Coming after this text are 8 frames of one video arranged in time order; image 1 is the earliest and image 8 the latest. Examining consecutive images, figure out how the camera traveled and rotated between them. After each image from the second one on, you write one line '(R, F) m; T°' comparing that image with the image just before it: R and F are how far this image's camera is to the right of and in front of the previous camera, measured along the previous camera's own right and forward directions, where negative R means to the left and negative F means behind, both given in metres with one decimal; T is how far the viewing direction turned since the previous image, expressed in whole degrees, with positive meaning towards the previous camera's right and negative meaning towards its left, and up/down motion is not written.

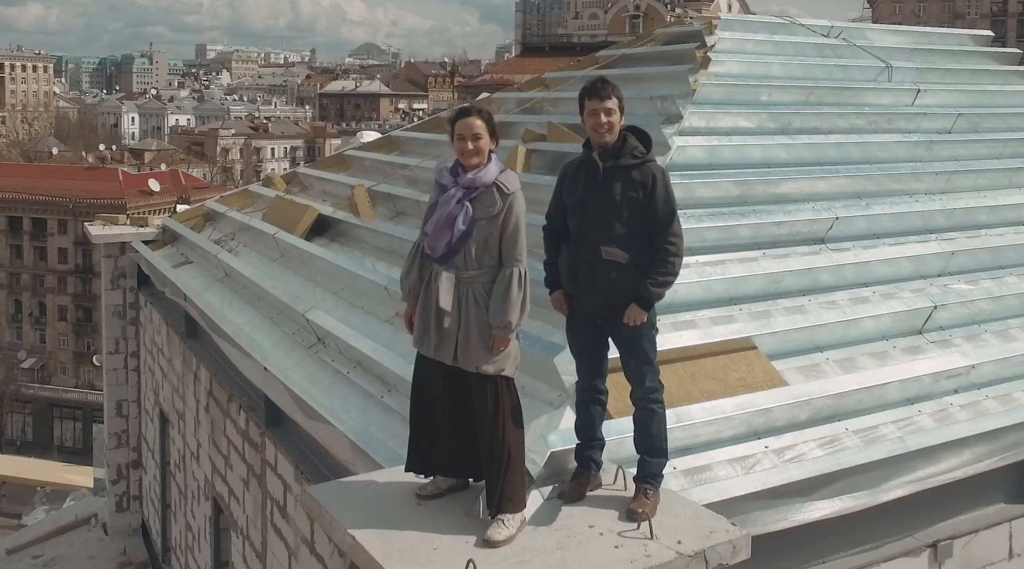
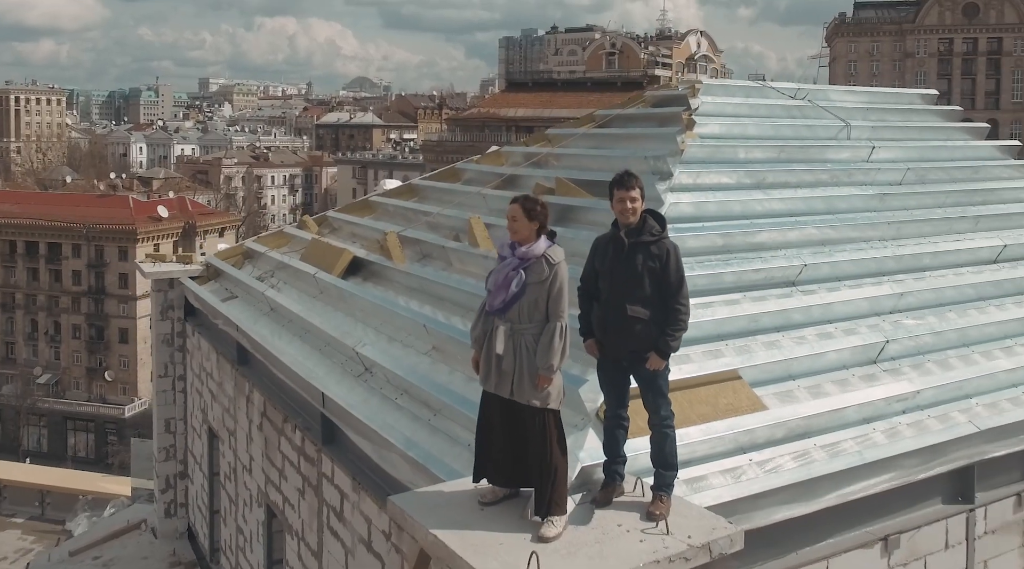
(-0.4, -1.4) m; +1°
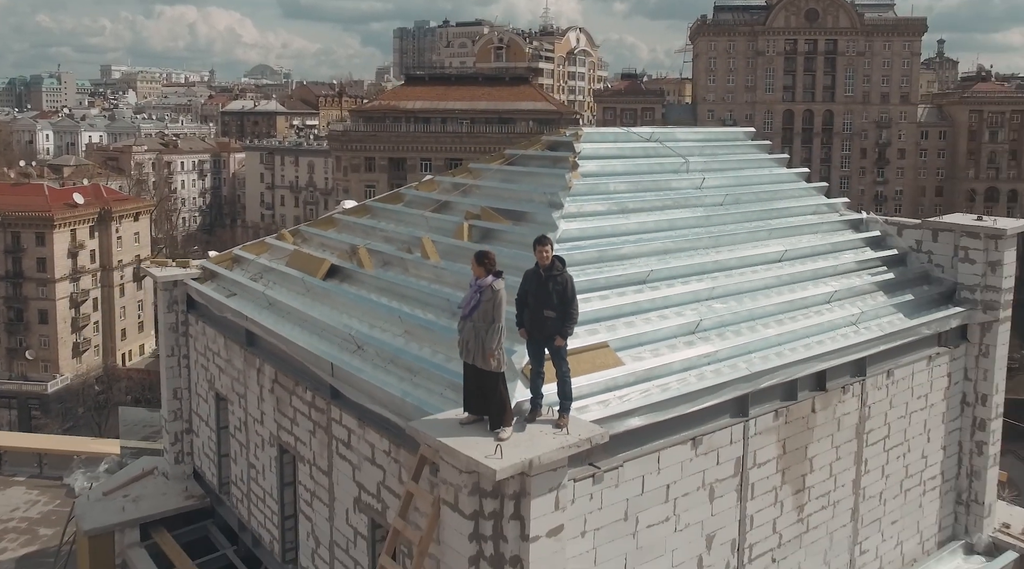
(-1.0, -4.4) m; +7°
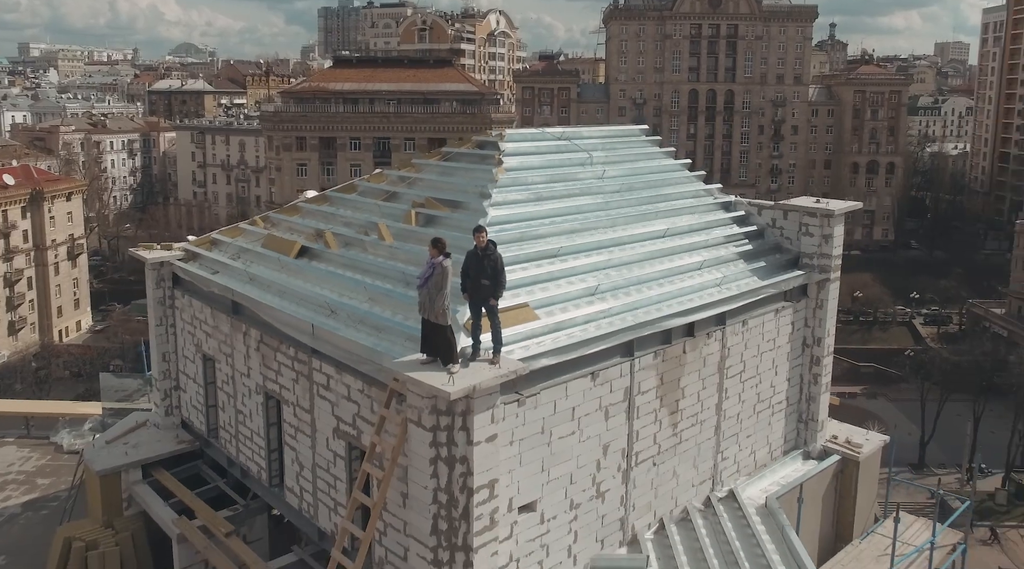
(-0.3, -3.8) m; +5°
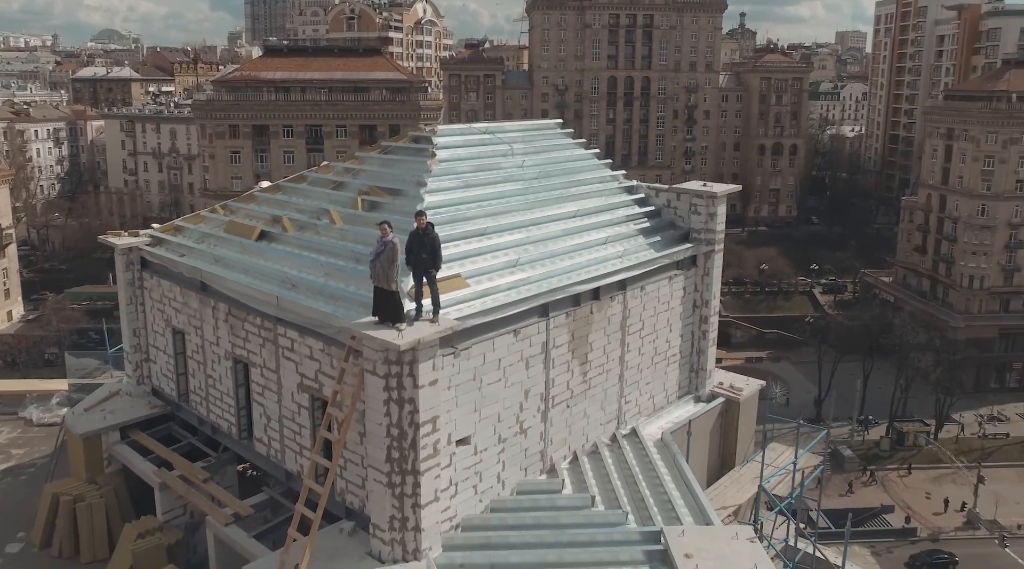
(-0.1, -3.3) m; +4°
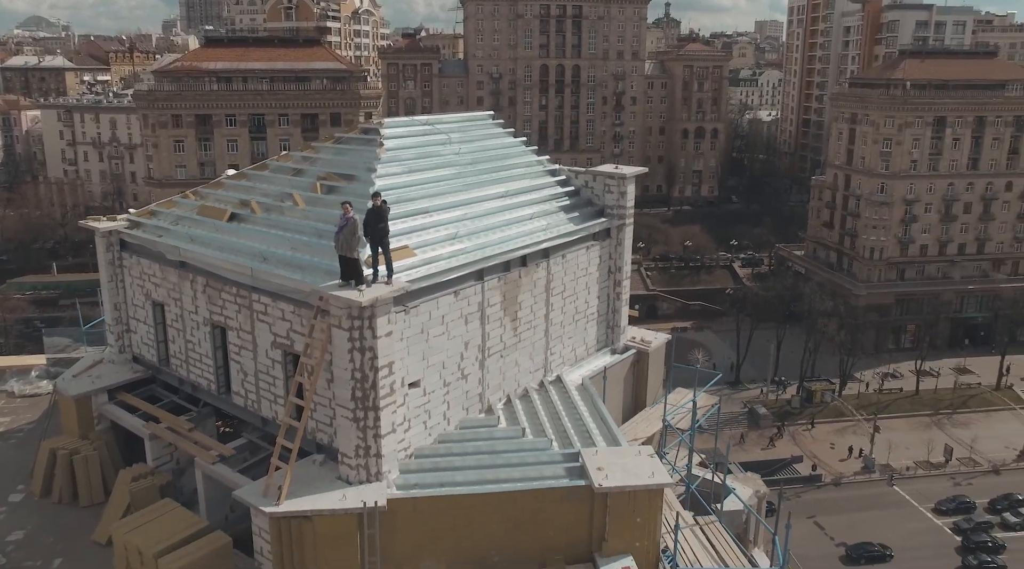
(0.0, -3.7) m; +4°
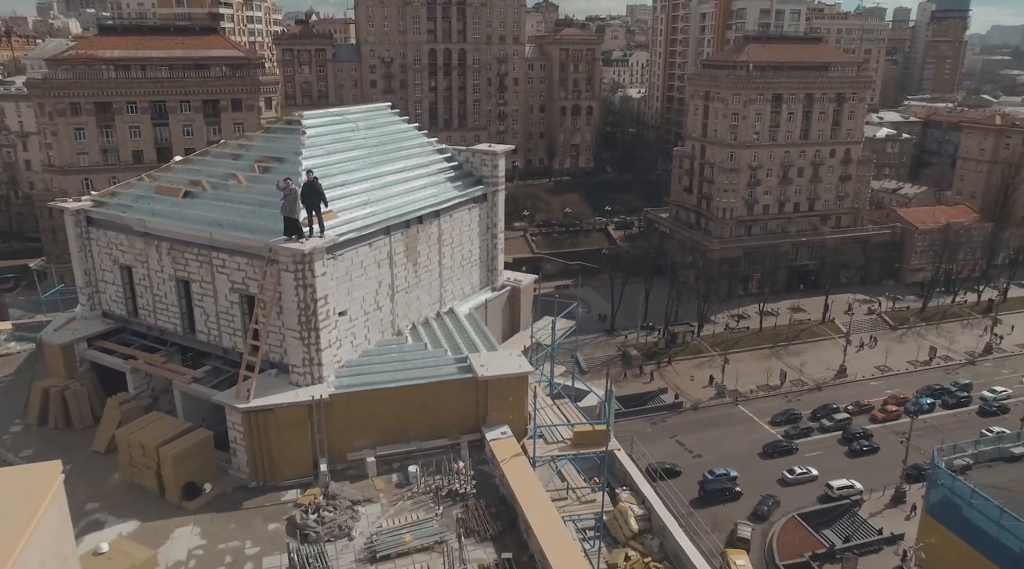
(-0.1, -7.7) m; +6°
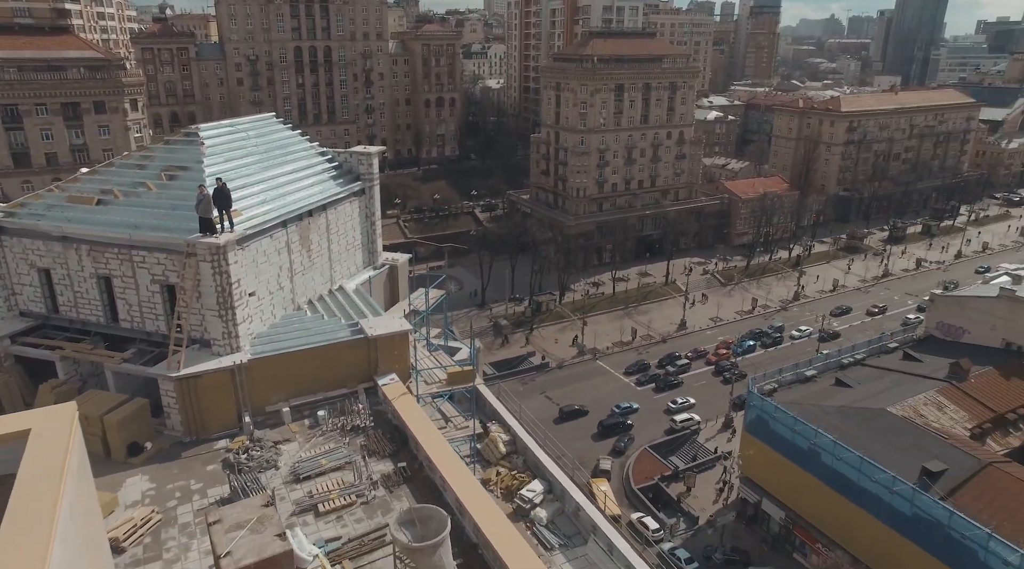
(-0.1, -6.9) m; +8°
